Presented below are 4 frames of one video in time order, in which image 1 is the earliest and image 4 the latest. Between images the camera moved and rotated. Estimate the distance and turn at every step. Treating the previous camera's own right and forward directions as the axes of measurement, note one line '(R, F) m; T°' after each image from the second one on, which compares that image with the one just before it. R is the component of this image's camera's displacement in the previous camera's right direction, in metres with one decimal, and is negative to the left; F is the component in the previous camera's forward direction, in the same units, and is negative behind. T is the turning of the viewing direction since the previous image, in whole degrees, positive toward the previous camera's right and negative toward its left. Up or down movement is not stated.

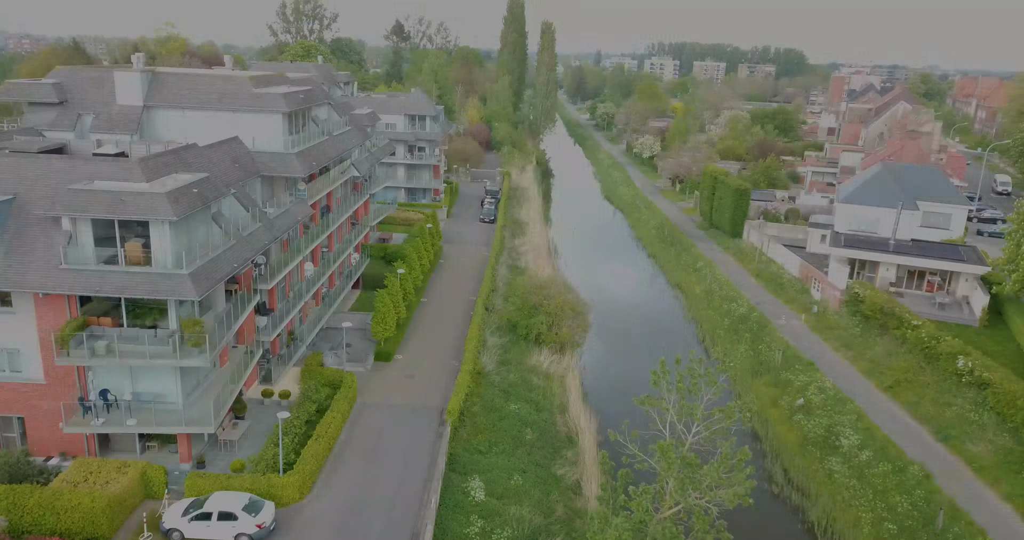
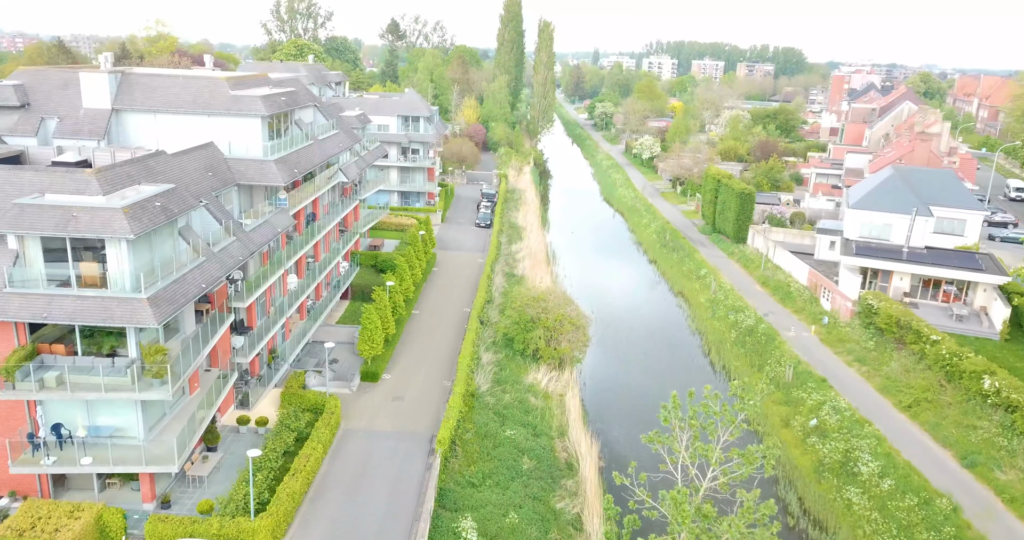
(+0.1, +1.7) m; 0°
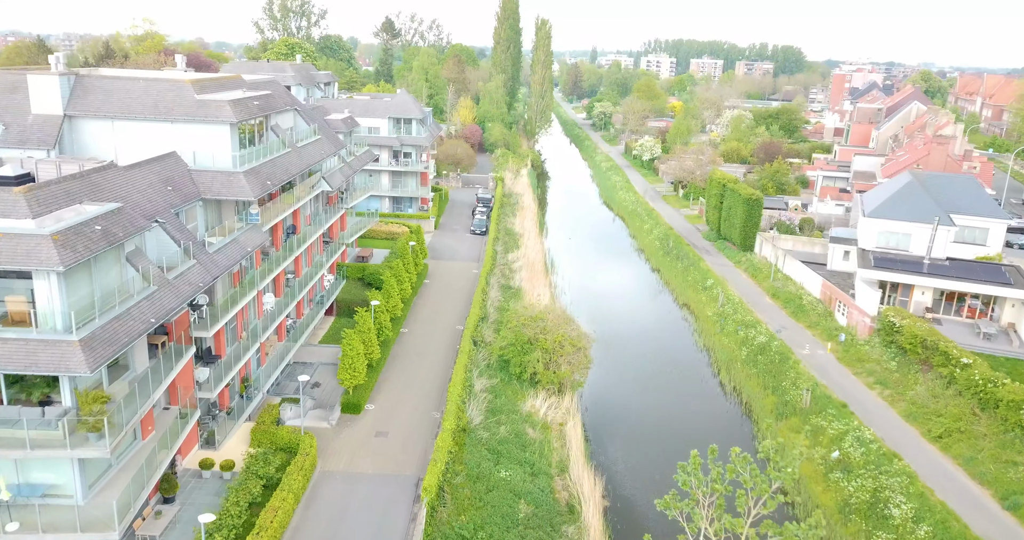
(+0.1, +2.3) m; 0°
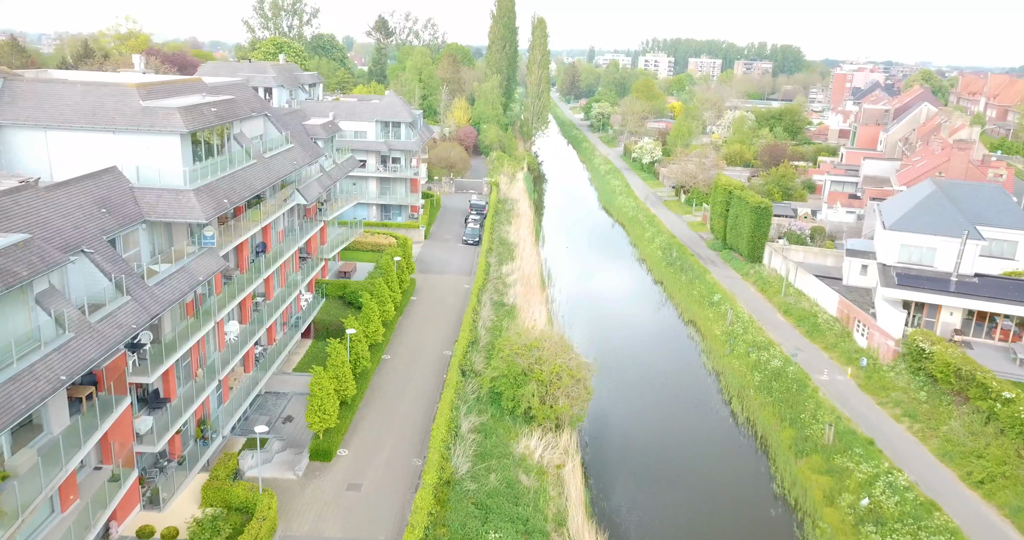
(+0.2, +2.7) m; 0°
